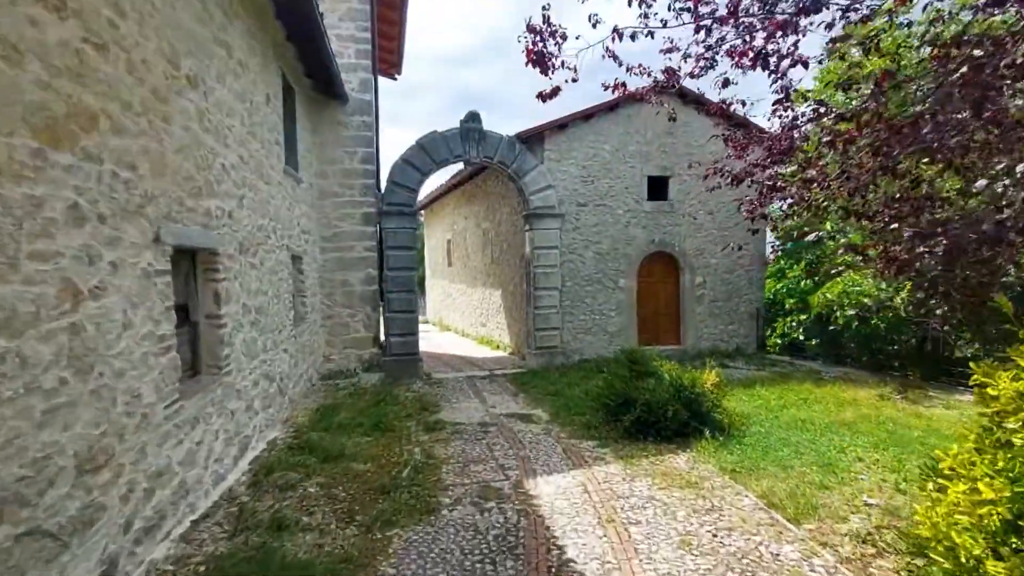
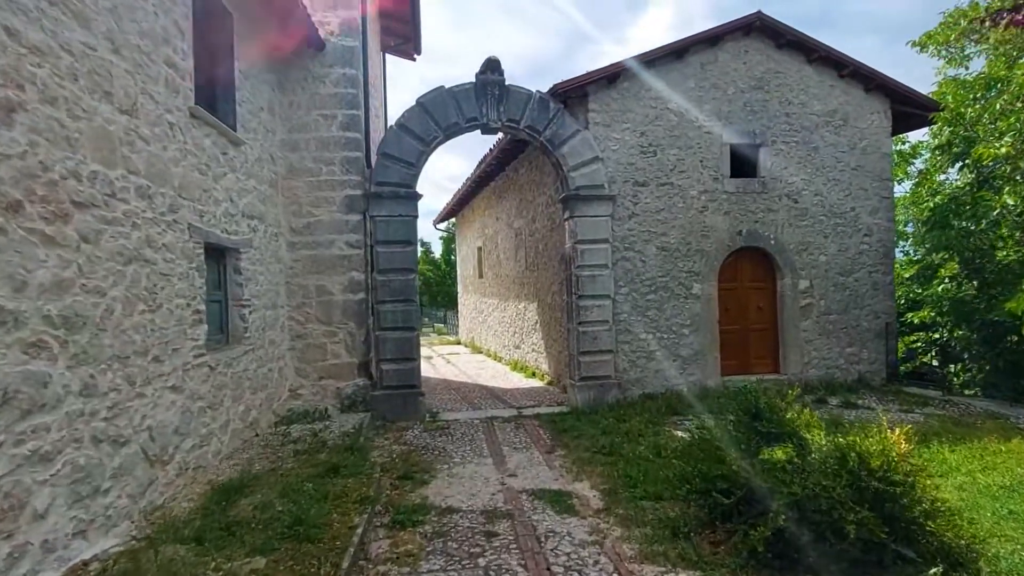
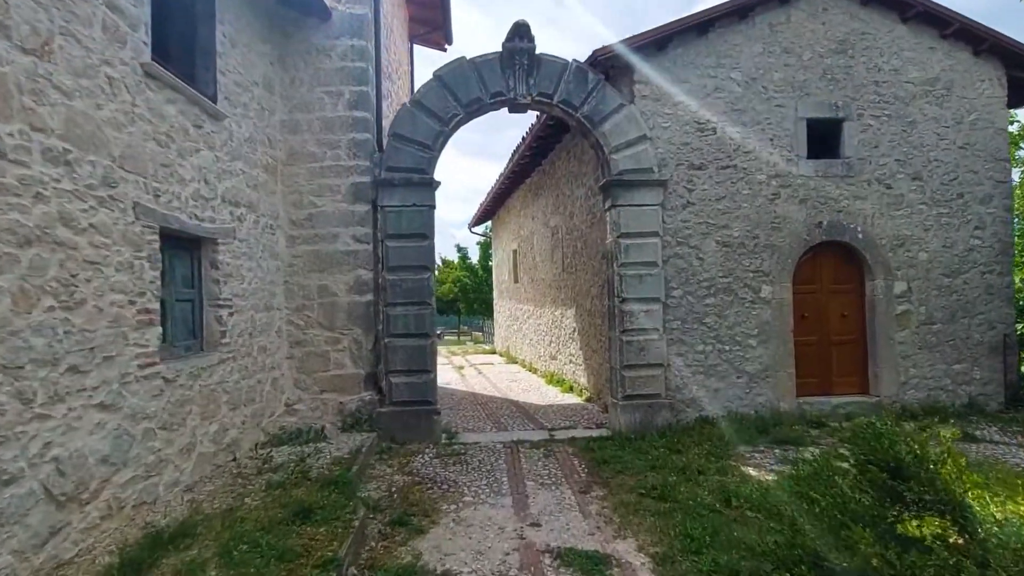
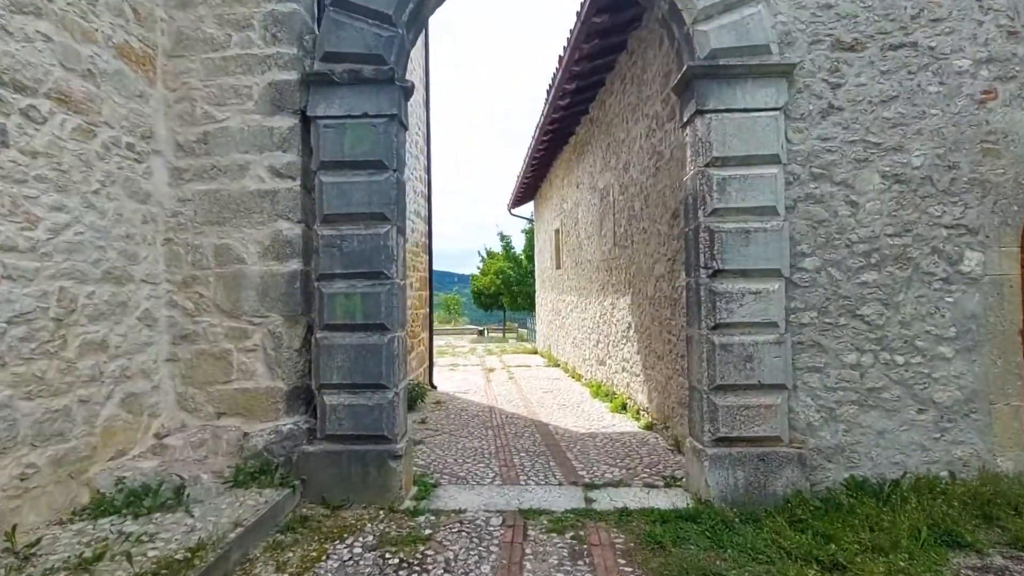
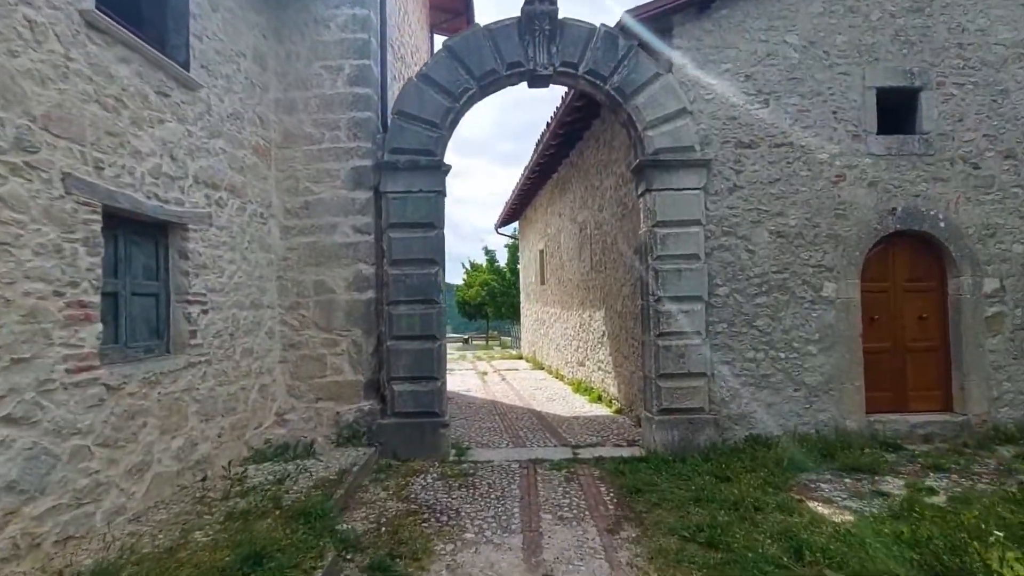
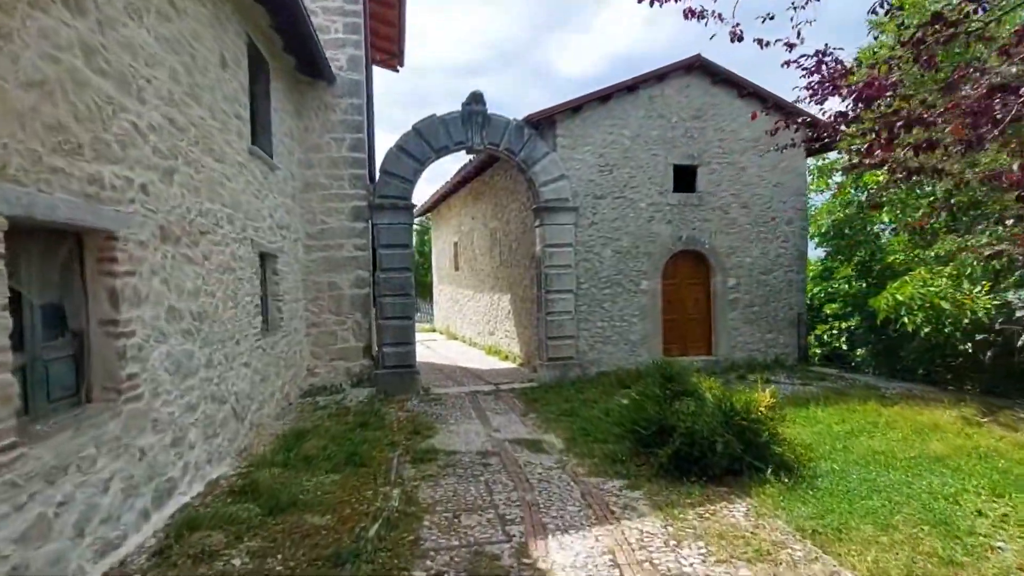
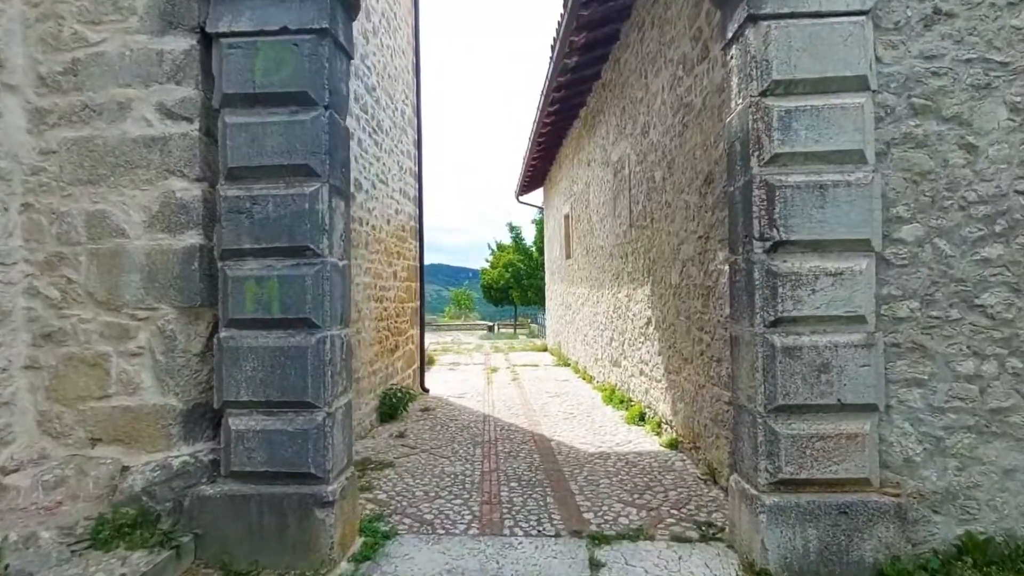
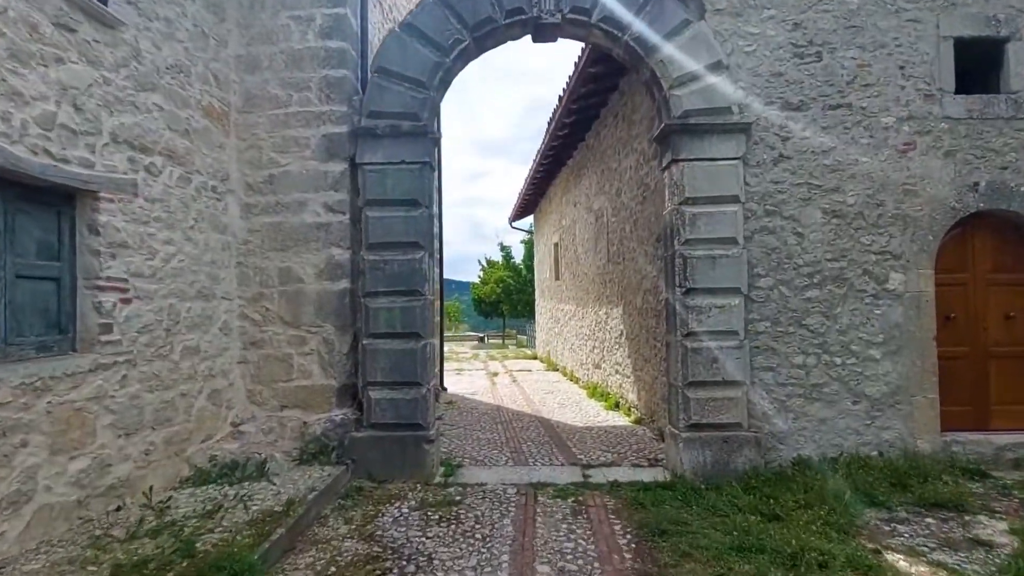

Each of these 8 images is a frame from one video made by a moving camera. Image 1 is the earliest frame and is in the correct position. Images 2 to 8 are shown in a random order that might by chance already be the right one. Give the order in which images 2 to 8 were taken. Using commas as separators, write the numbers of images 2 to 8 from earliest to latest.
6, 2, 3, 5, 8, 4, 7
